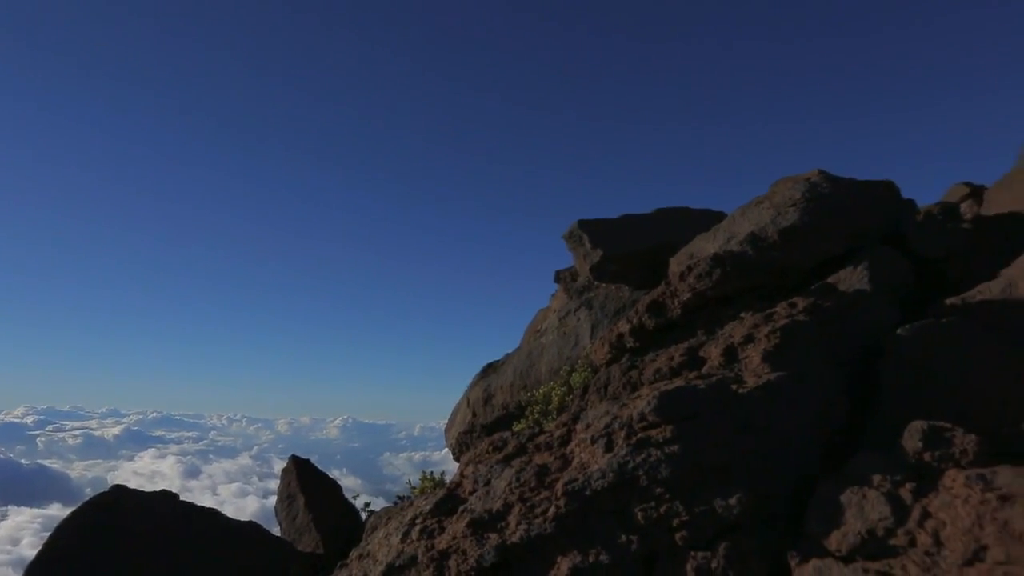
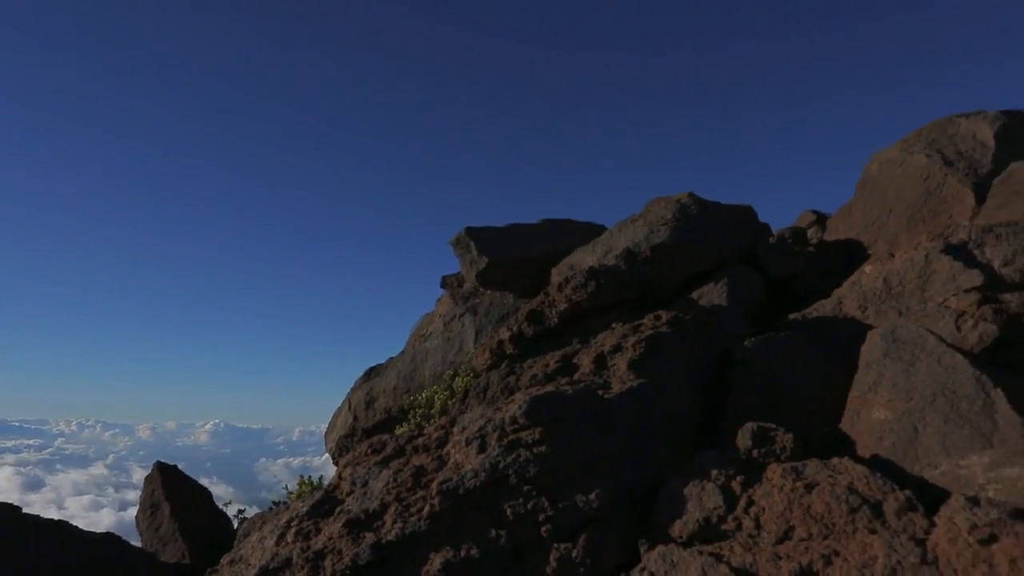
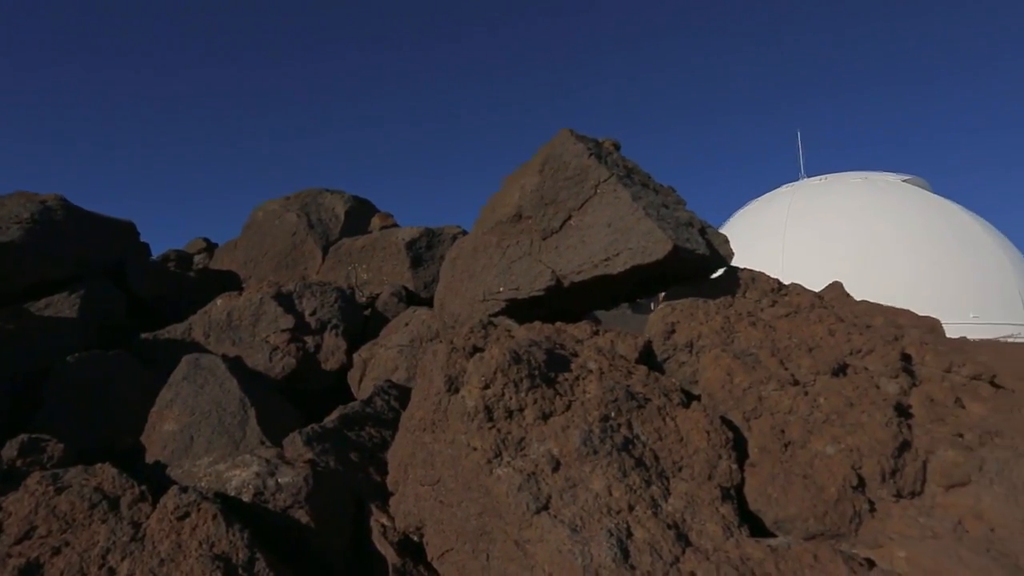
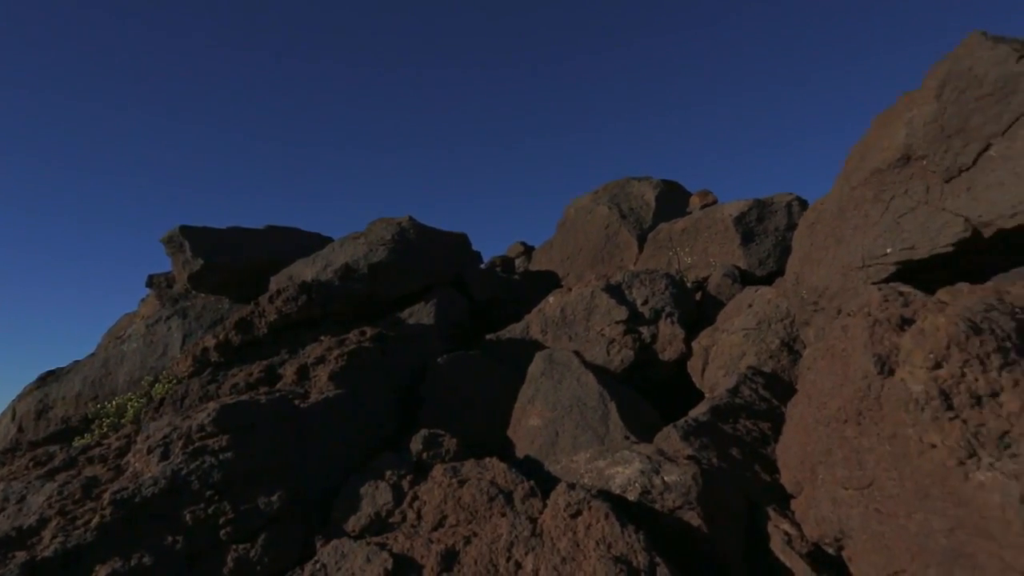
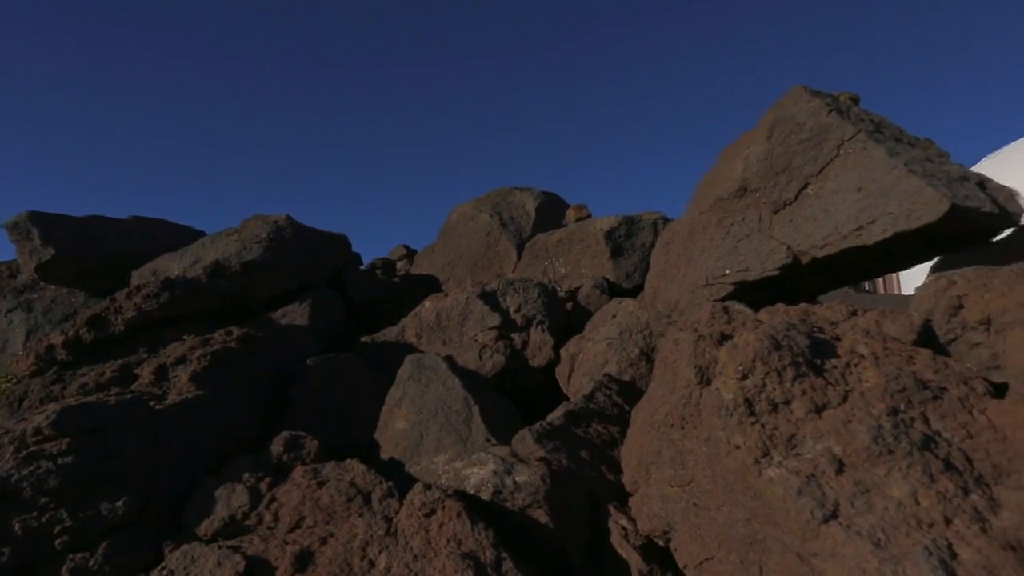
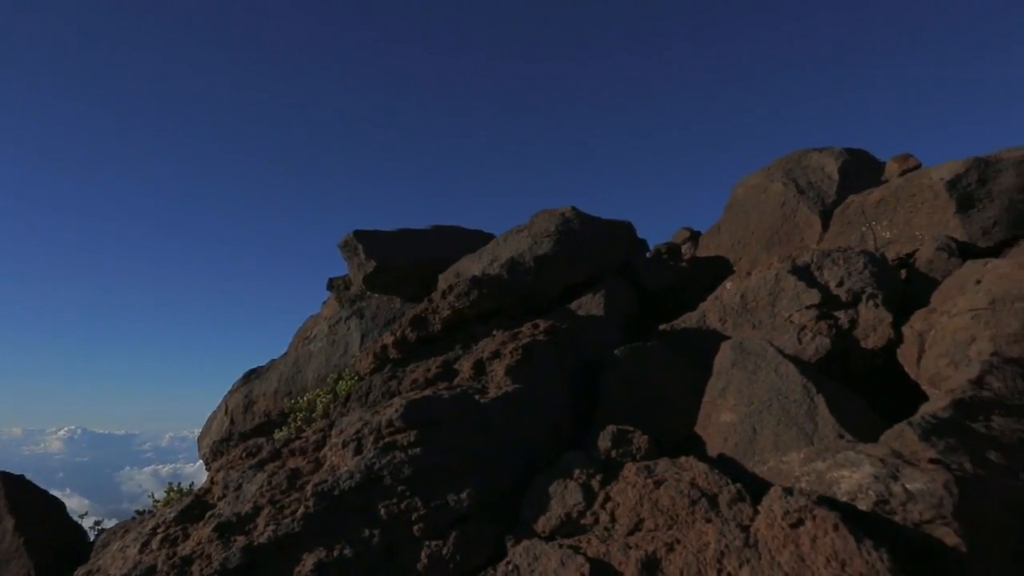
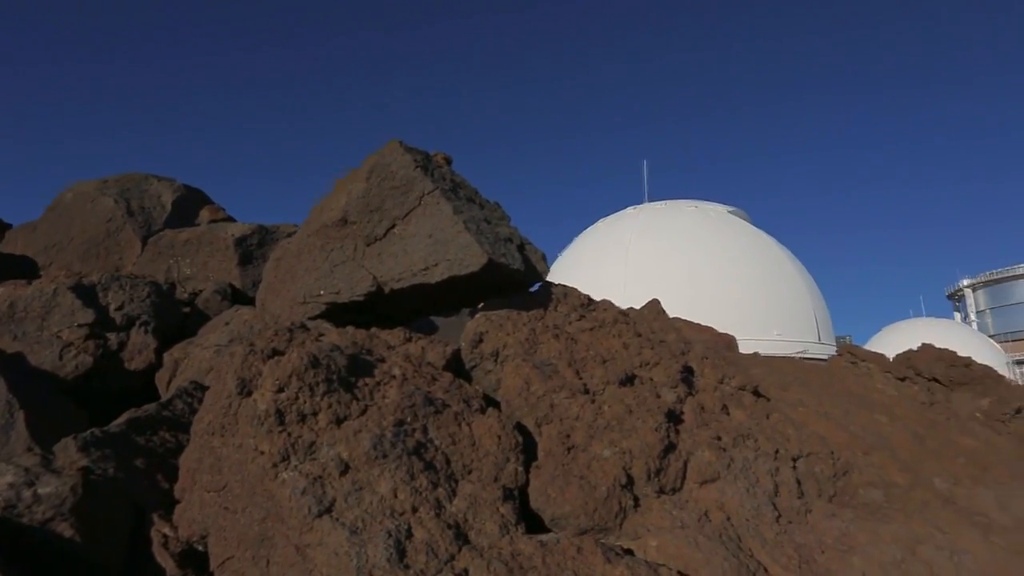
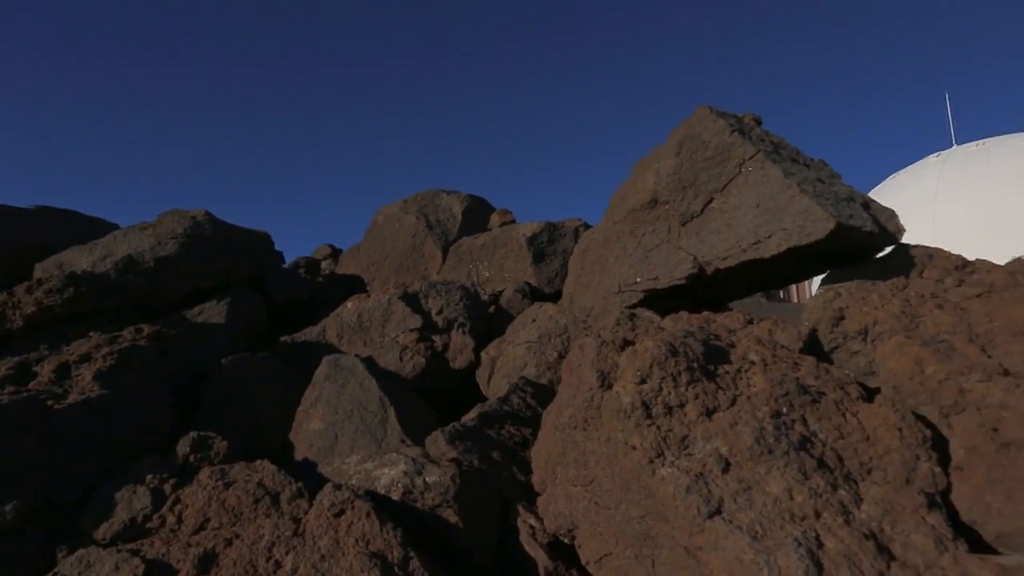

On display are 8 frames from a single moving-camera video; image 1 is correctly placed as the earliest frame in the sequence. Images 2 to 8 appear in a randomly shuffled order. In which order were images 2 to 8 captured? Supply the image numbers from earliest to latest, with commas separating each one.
2, 6, 4, 5, 8, 3, 7
